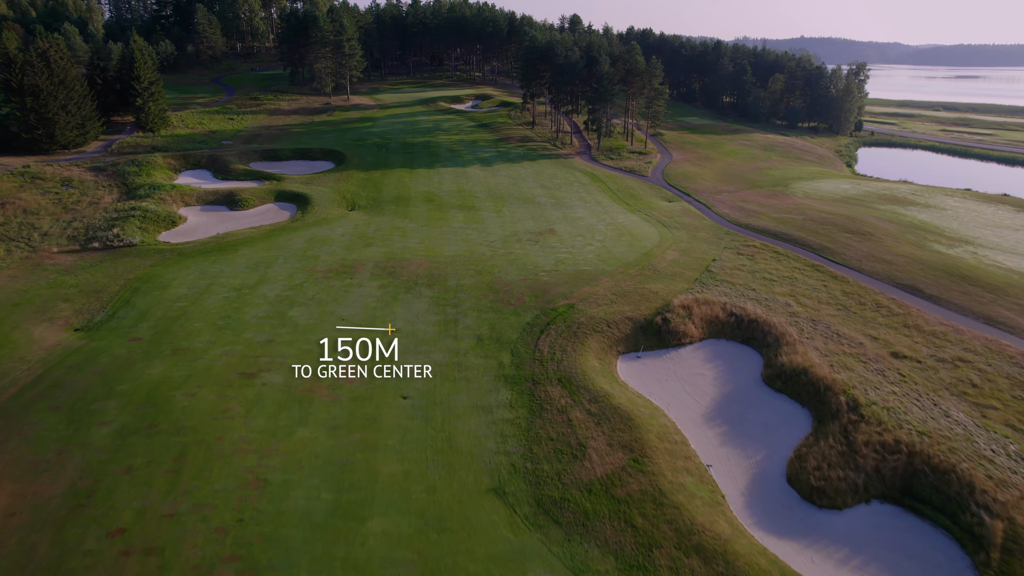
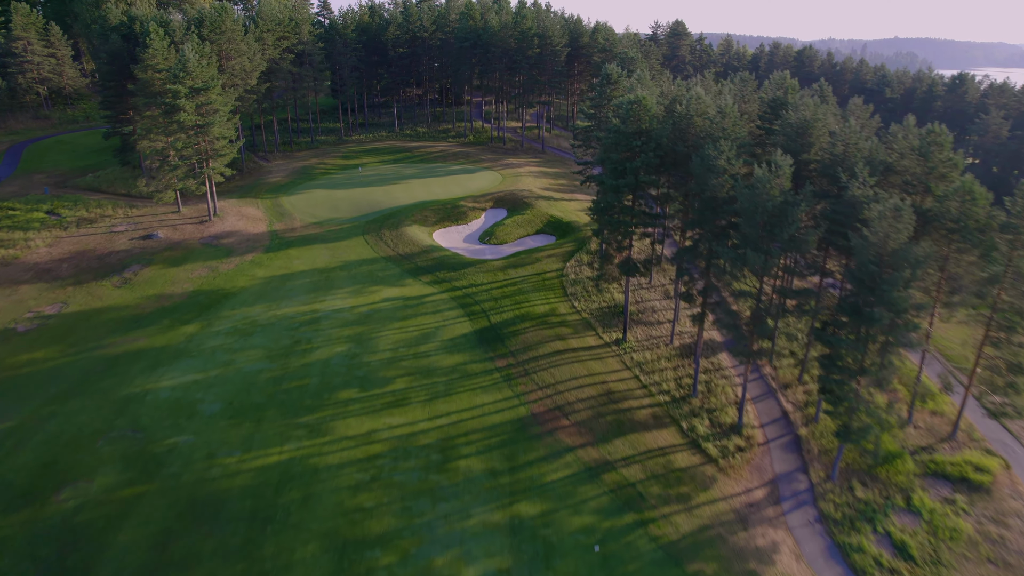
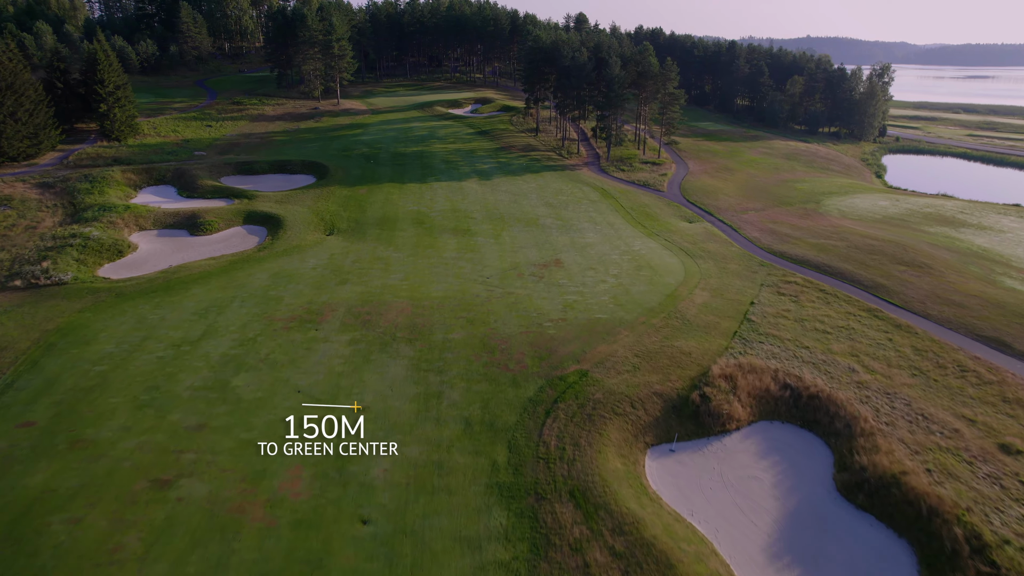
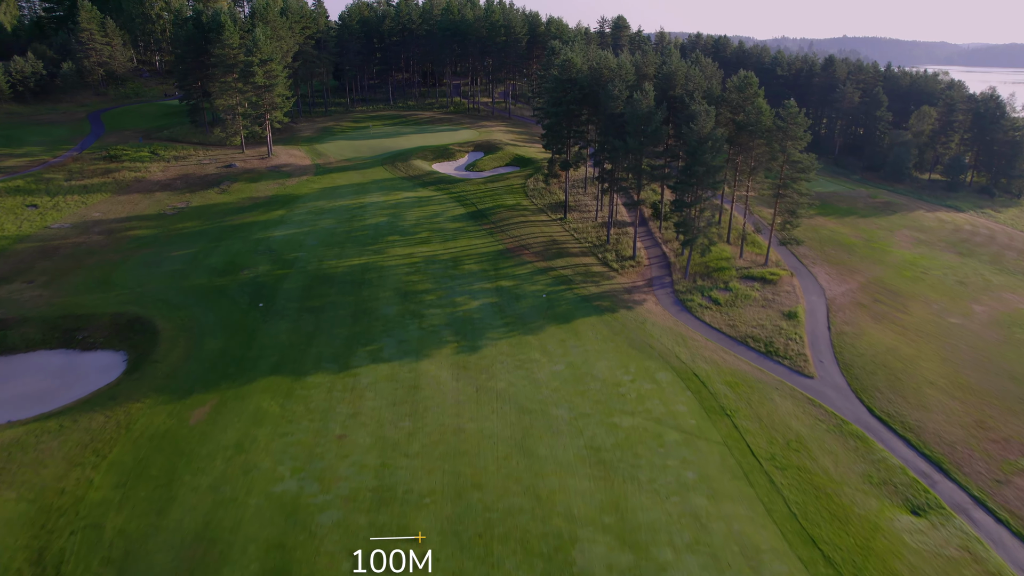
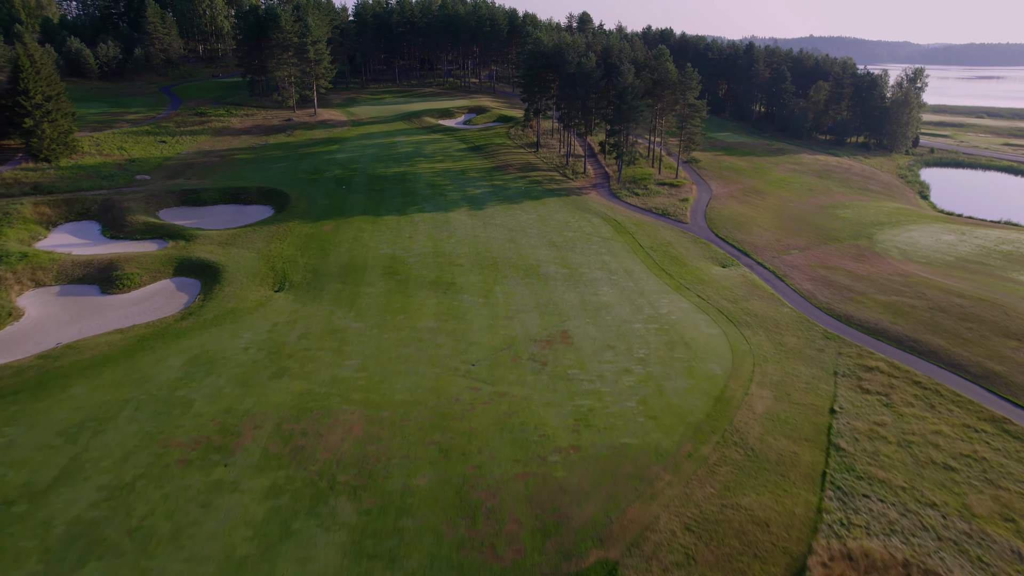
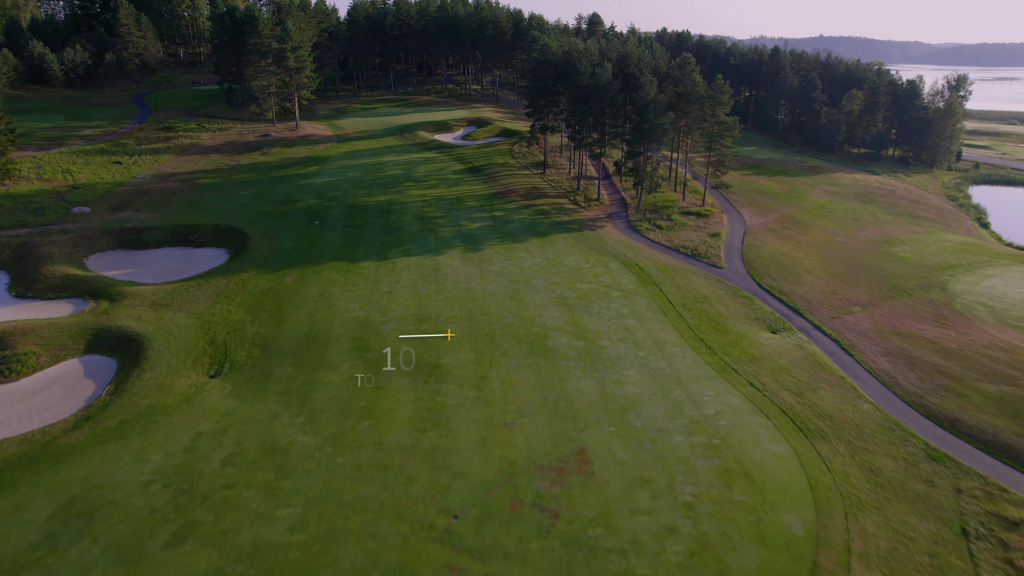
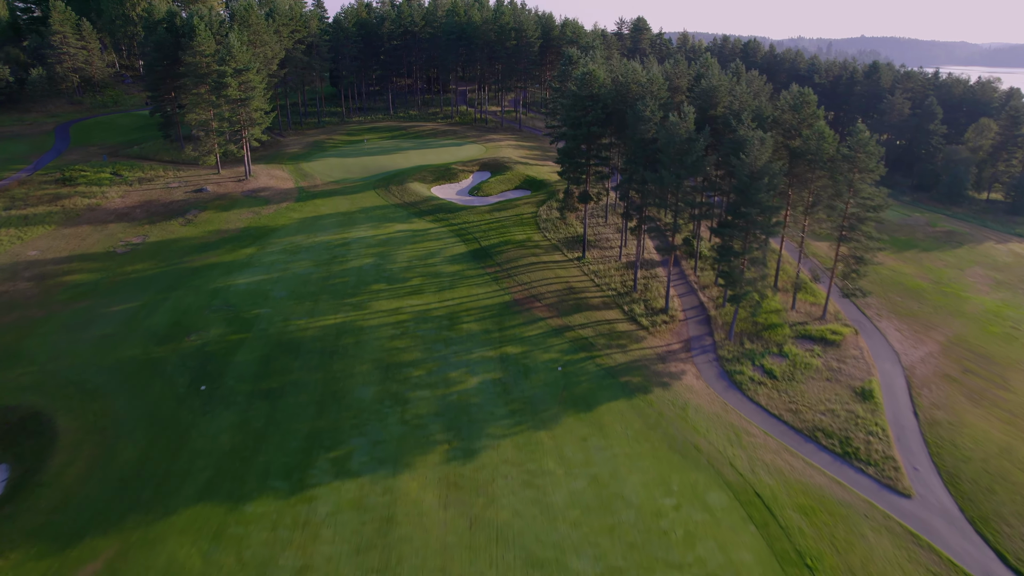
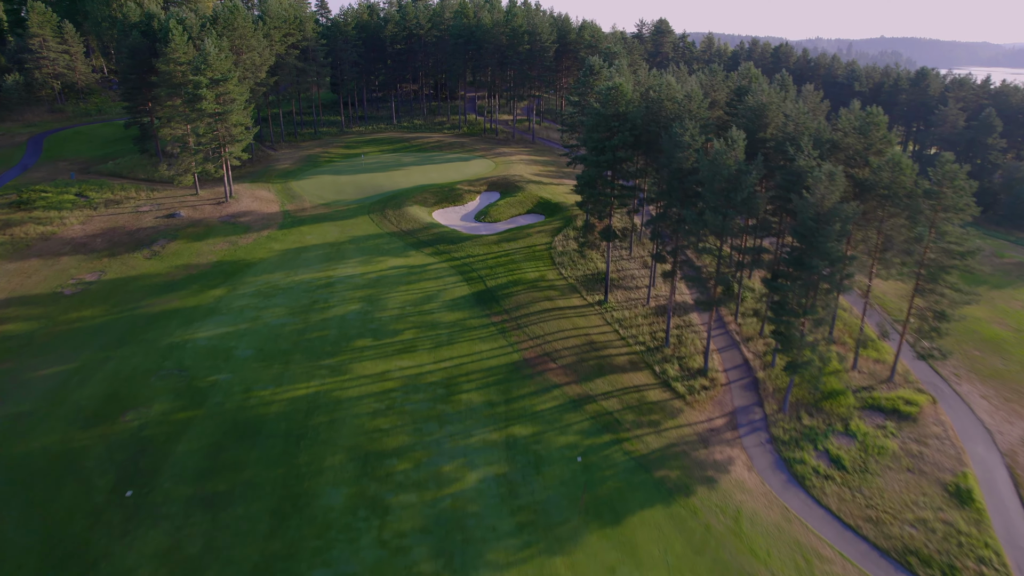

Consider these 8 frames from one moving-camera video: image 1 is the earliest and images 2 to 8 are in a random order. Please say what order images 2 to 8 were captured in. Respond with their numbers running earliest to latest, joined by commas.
3, 5, 6, 4, 7, 8, 2
